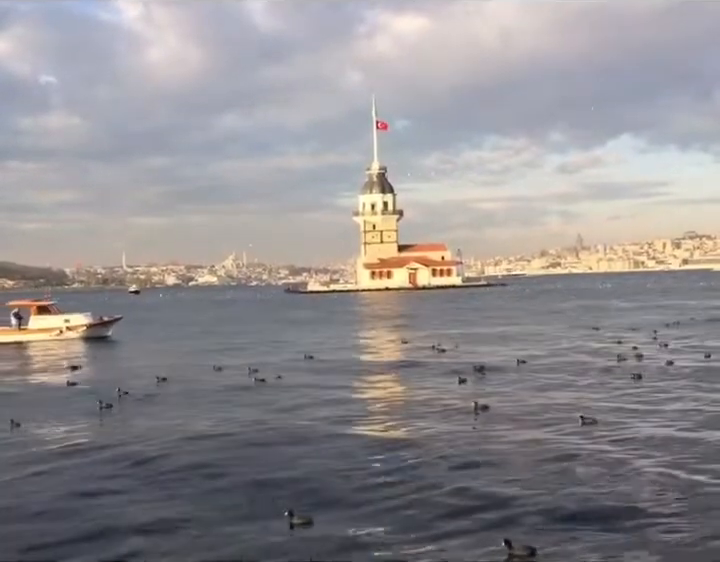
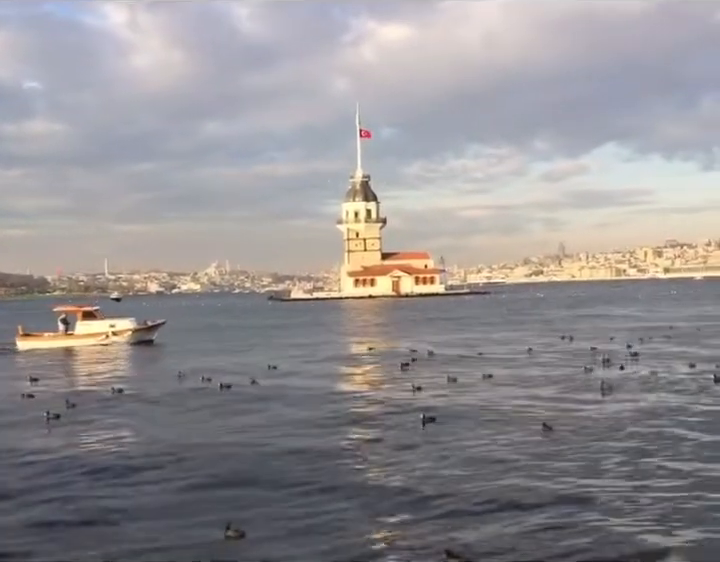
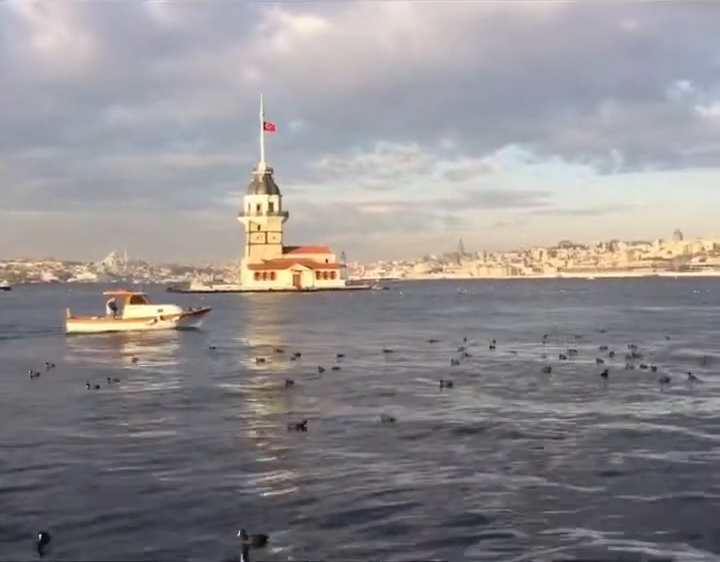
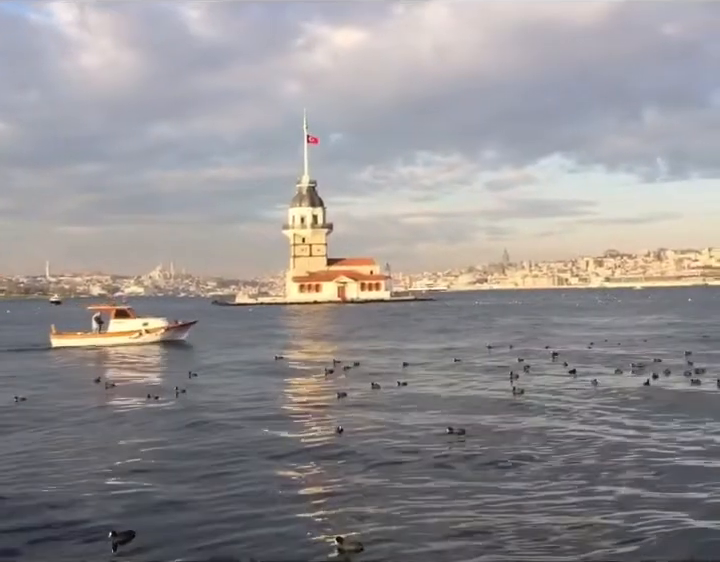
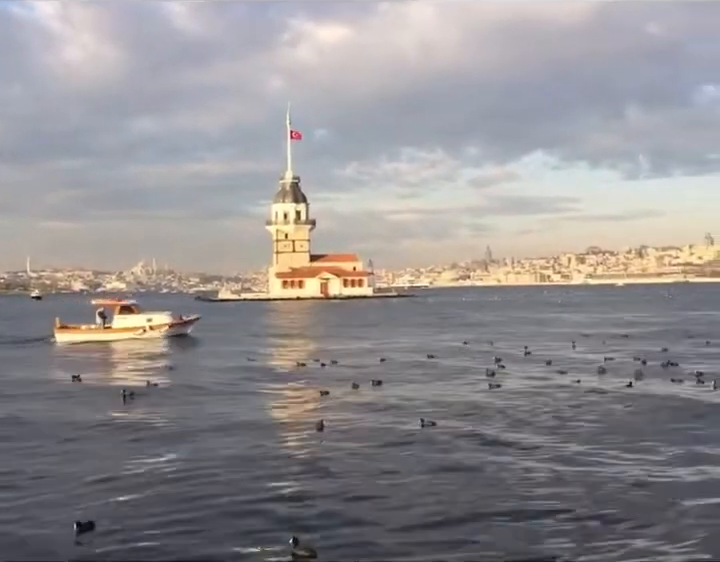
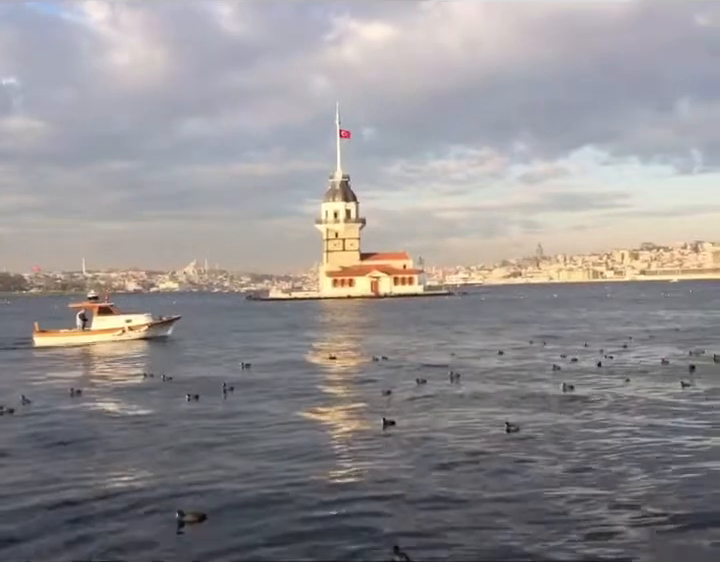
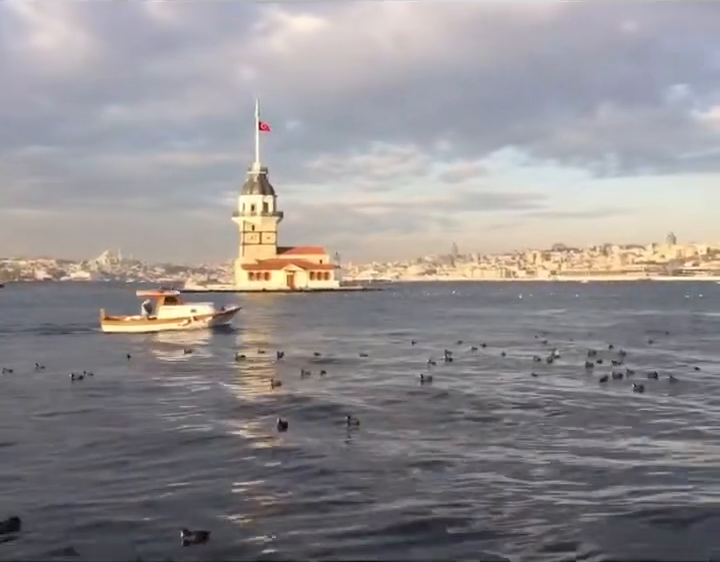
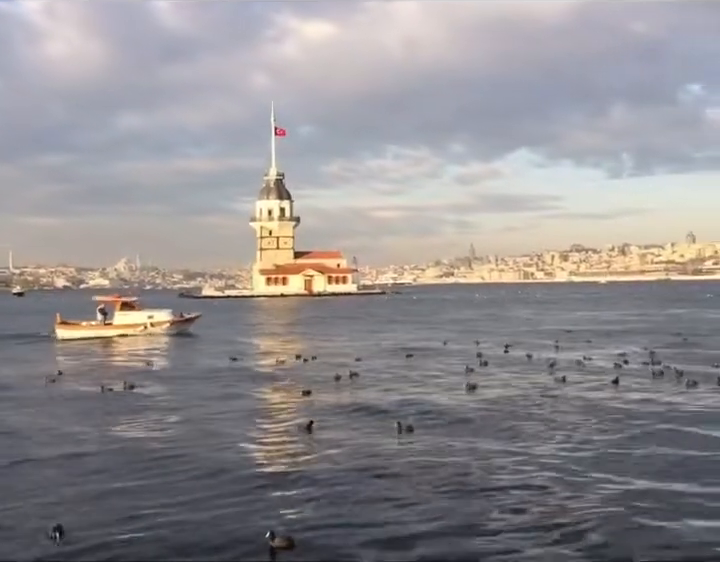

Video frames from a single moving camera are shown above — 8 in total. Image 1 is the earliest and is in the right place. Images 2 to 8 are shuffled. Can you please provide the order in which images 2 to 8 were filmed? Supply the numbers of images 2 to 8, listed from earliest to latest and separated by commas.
2, 6, 4, 5, 8, 3, 7
